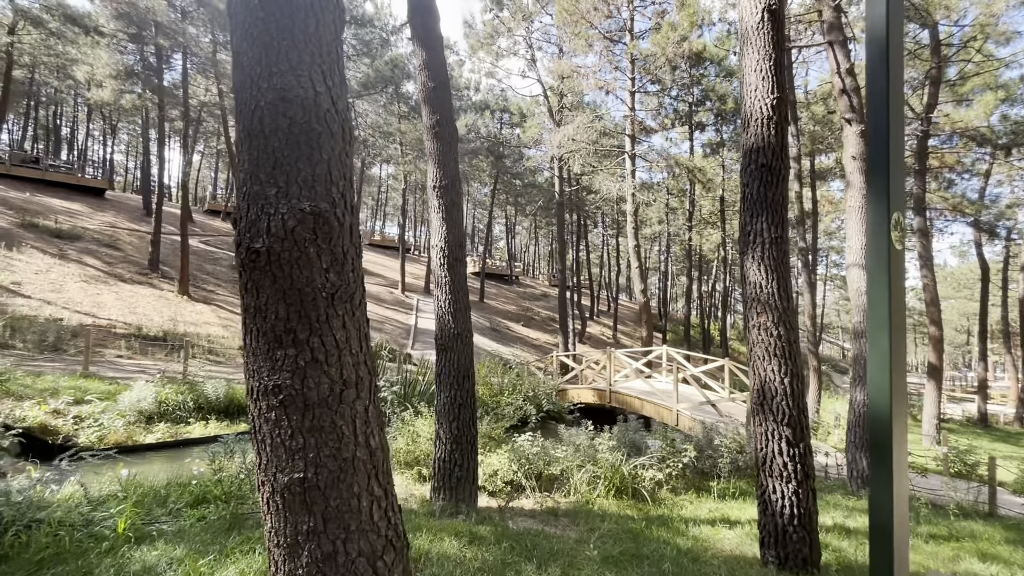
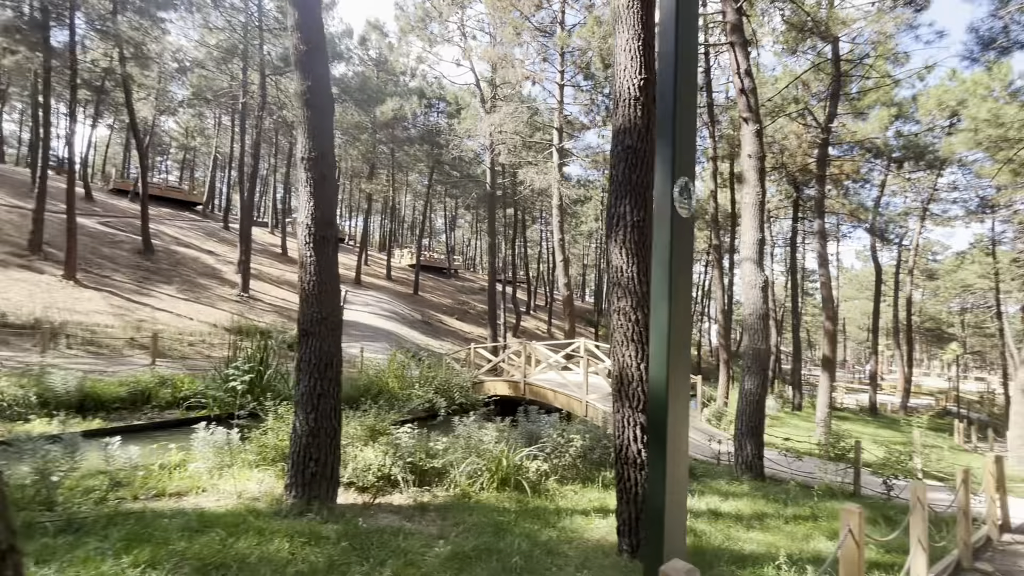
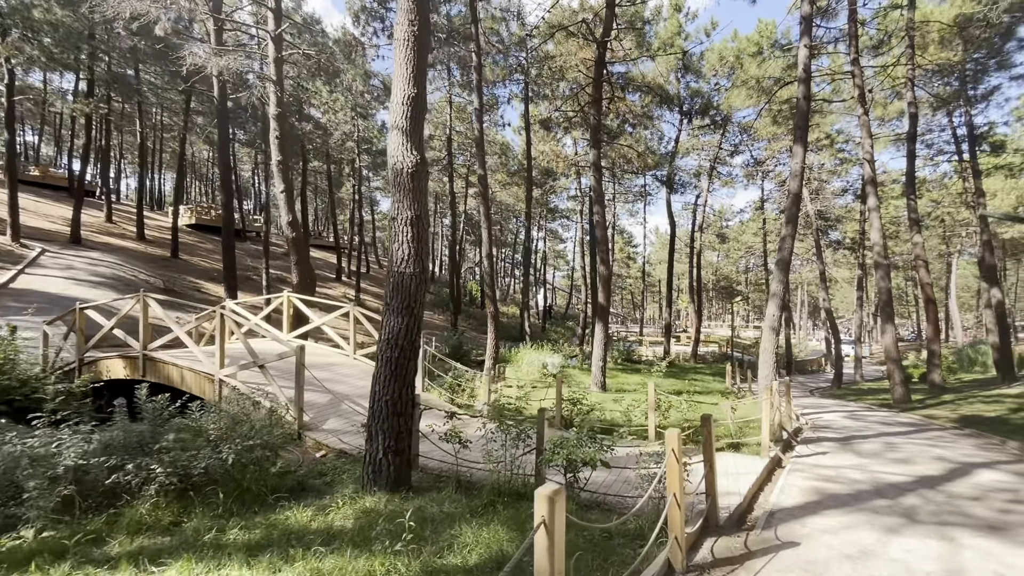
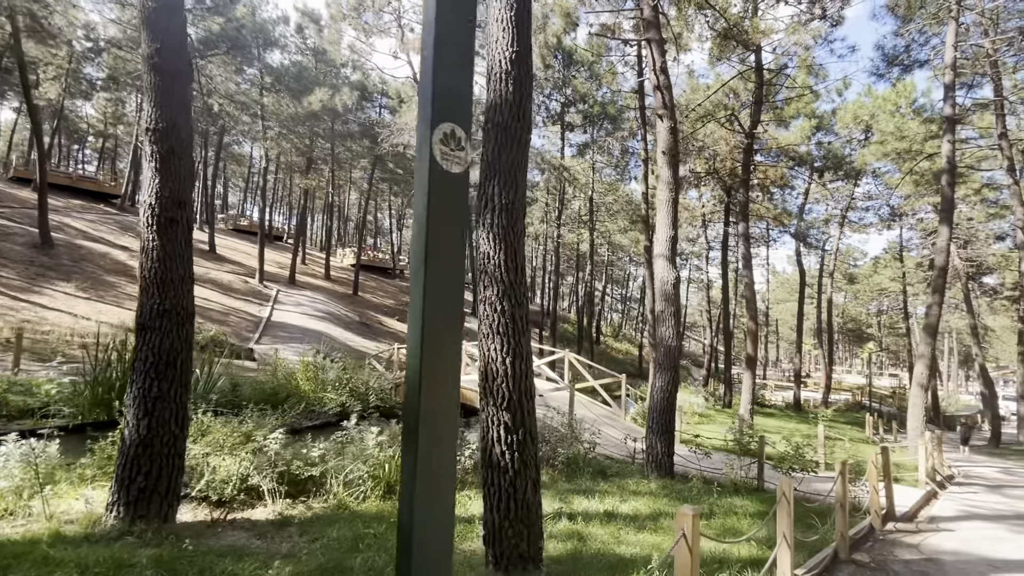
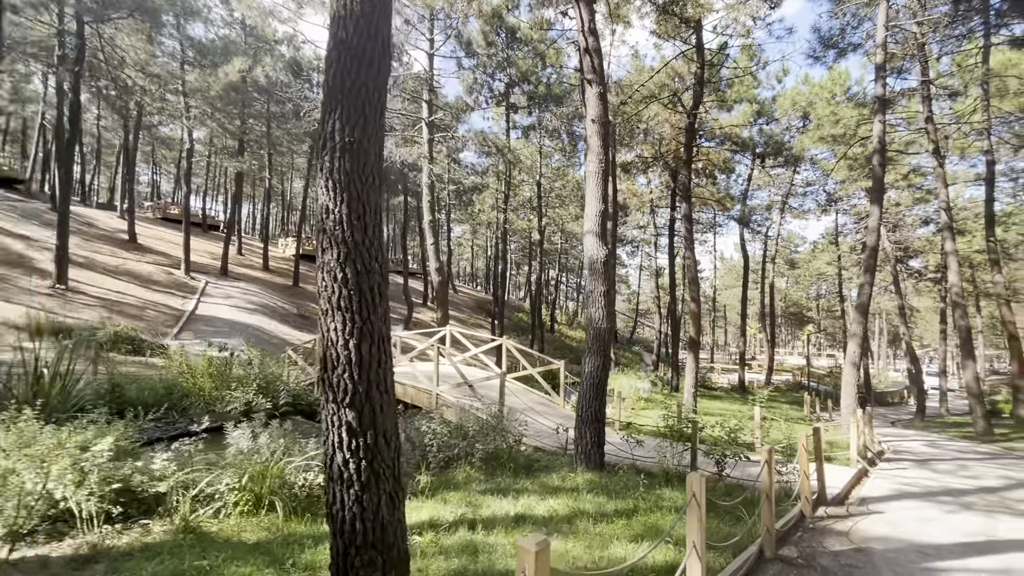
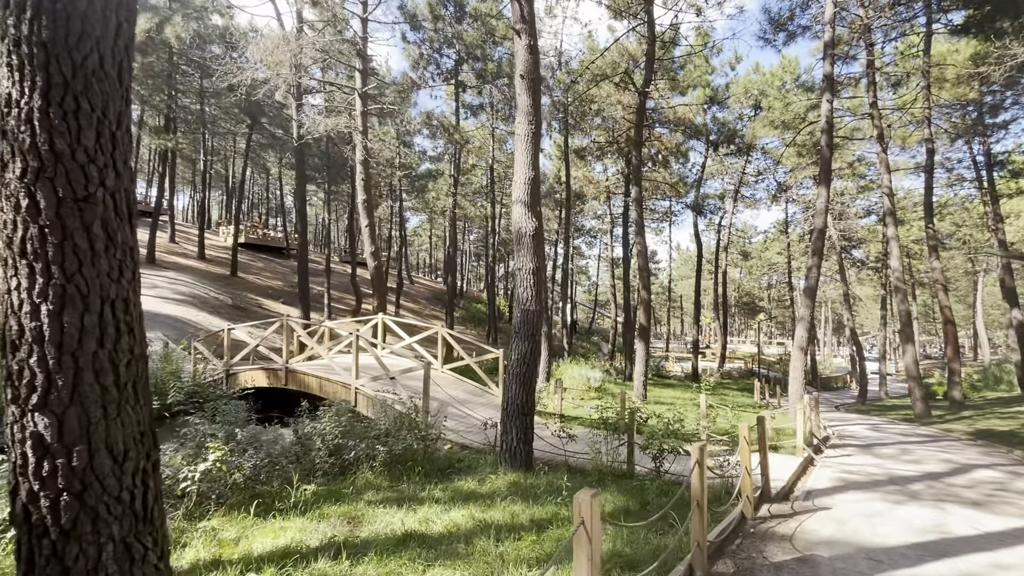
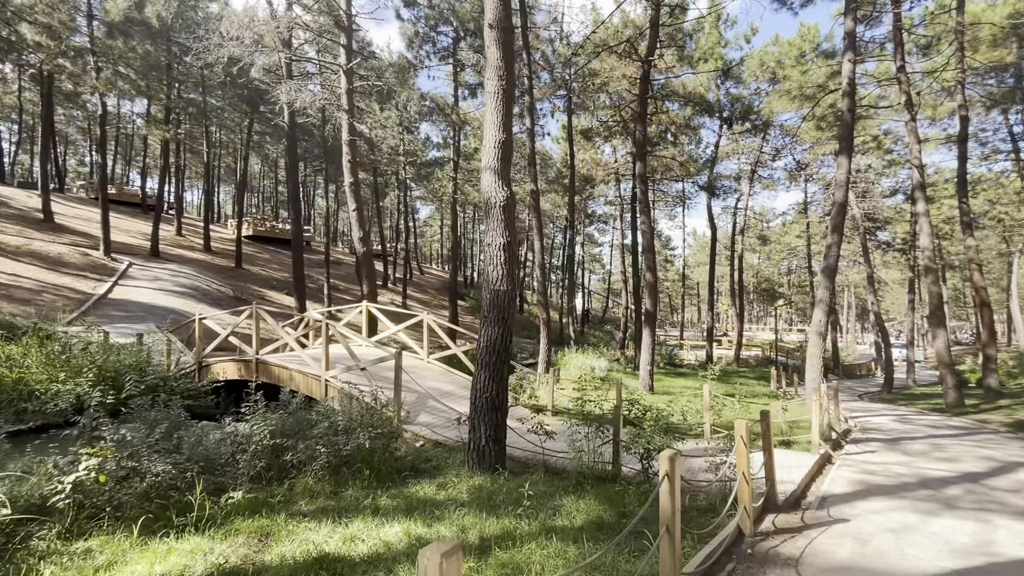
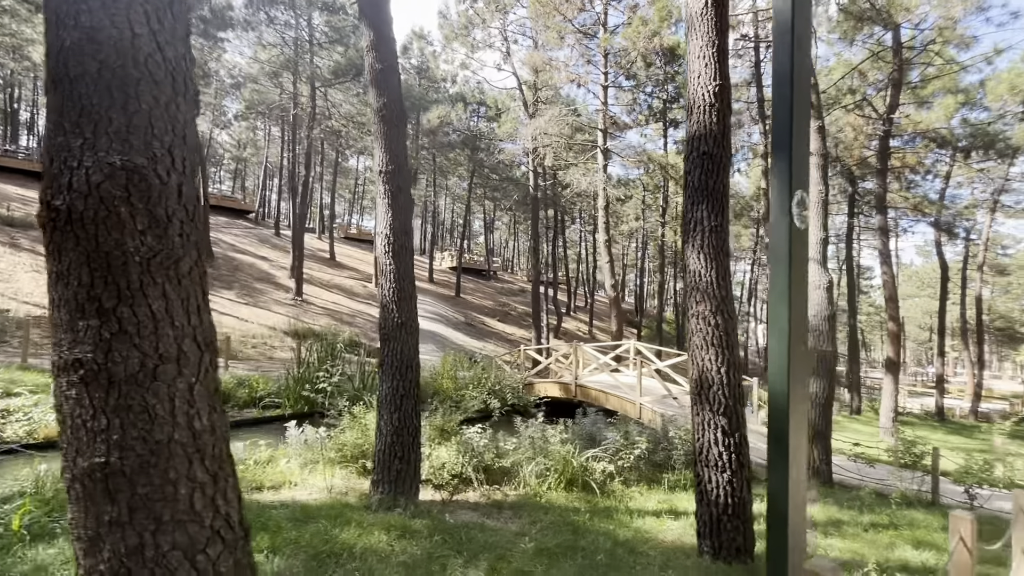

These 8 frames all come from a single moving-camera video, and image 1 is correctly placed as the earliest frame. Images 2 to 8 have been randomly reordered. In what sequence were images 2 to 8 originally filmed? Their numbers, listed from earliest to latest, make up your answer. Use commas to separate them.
8, 2, 4, 5, 6, 7, 3
